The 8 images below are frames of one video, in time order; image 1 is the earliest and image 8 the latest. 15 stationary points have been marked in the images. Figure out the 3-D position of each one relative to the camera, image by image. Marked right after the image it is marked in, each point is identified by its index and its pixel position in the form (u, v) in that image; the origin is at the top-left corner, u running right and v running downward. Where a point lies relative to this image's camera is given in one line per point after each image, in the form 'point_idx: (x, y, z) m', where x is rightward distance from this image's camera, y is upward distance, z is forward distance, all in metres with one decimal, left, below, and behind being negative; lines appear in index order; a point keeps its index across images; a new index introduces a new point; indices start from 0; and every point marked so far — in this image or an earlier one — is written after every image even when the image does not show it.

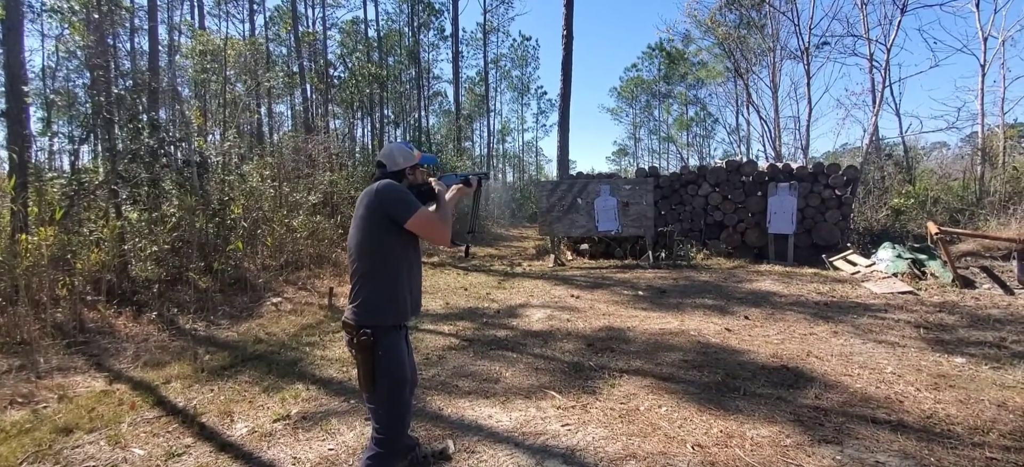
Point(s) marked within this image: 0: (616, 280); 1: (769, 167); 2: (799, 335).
0: (+1.6, -0.7, +7.9) m
1: (+4.7, +1.2, +9.3) m
2: (+2.8, -1.0, +4.9) m
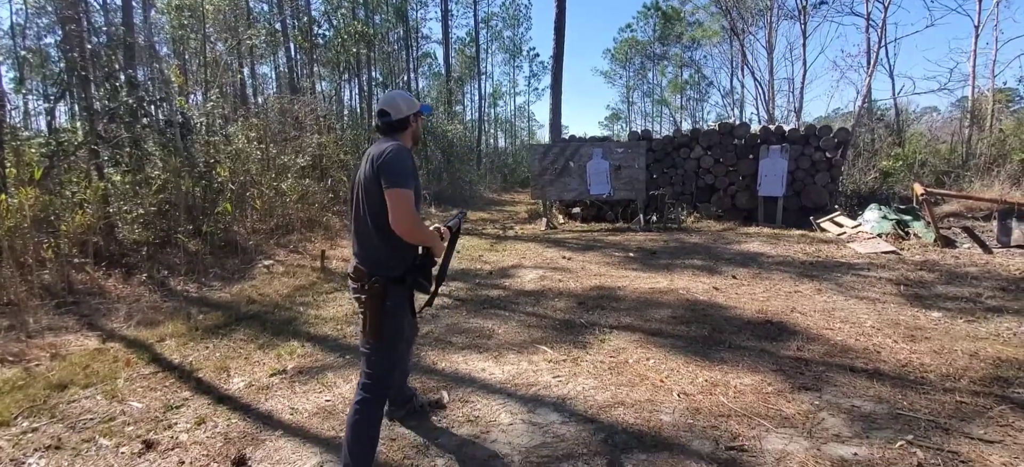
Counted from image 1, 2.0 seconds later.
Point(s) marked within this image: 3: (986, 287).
0: (+1.5, -0.1, +8.0) m
1: (+4.5, +1.9, +9.2) m
2: (+2.7, -0.6, +5.0) m
3: (+4.8, -0.5, +5.2) m
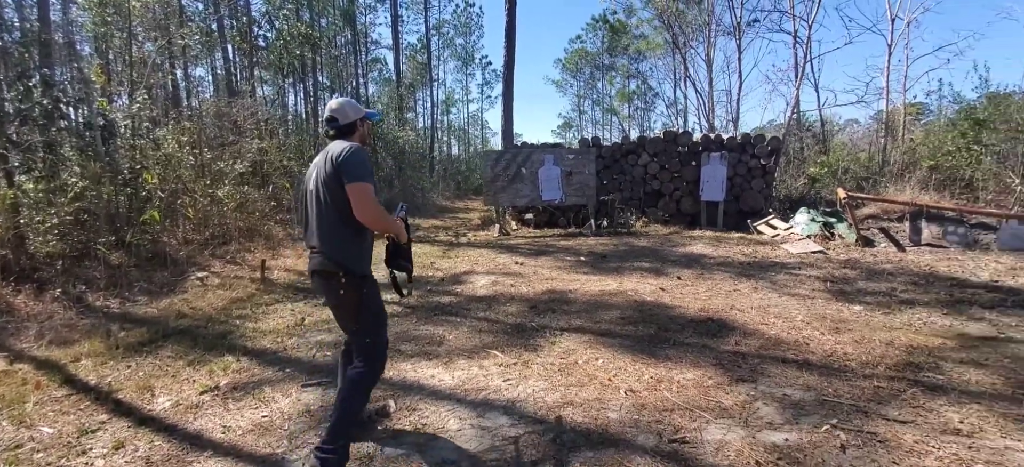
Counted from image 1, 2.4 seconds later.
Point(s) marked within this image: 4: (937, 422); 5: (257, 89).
0: (+0.7, -0.2, +8.1) m
1: (+3.6, +1.8, +9.7) m
2: (+2.2, -0.6, +5.2) m
3: (+4.3, -0.5, +5.6) m
4: (+2.0, -0.9, +2.4) m
5: (-6.1, +3.4, +12.1) m
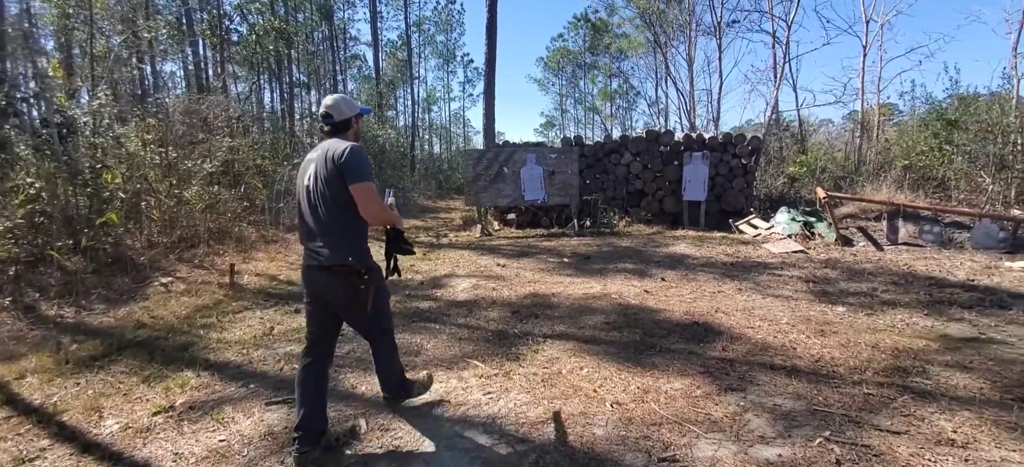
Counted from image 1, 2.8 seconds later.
0: (+0.4, -0.2, +8.0) m
1: (+3.2, +1.8, +9.7) m
2: (+2.0, -0.6, +5.2) m
3: (+4.1, -0.5, +5.6) m
4: (+1.9, -0.9, +2.3) m
5: (-6.5, +3.4, +11.8) m
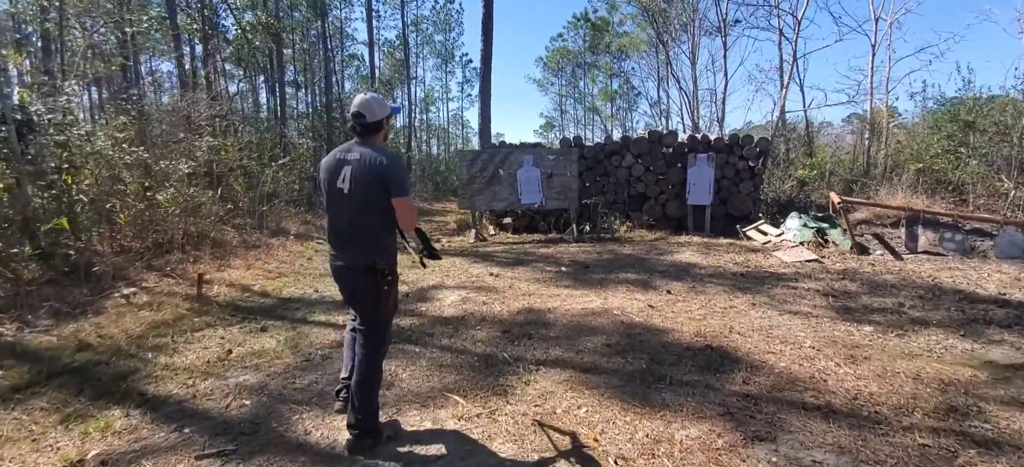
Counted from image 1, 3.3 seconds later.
0: (+0.3, -0.3, +7.5) m
1: (+3.2, +1.7, +9.2) m
2: (+1.9, -0.7, +4.7) m
3: (+4.0, -0.6, +5.2) m
4: (+1.8, -1.0, +1.9) m
5: (-6.6, +3.3, +11.3) m
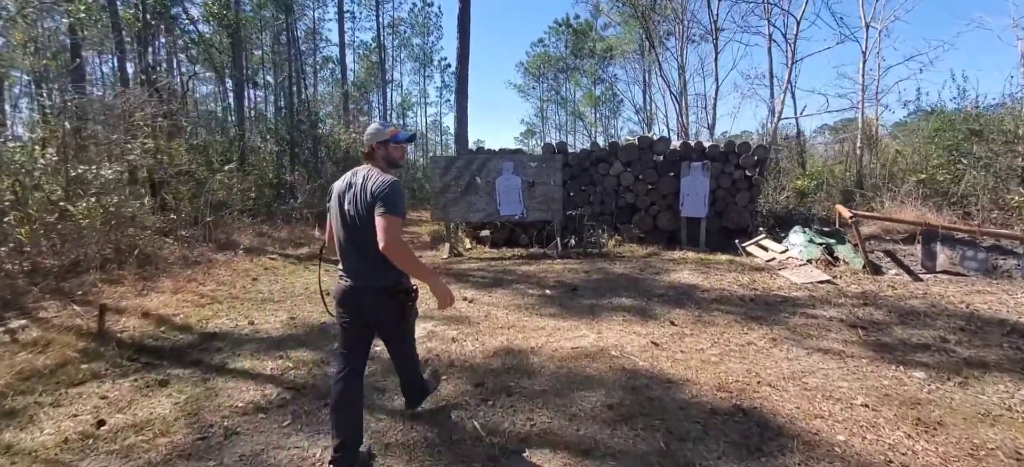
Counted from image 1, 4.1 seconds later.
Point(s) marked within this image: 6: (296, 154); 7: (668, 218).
0: (0.0, -0.5, +6.7) m
1: (+2.8, +1.5, +8.5) m
2: (+1.7, -0.9, +3.9) m
3: (+3.8, -0.8, +4.5) m
4: (+1.8, -1.1, +1.1) m
5: (-7.0, +3.1, +10.2) m
6: (-6.1, +2.2, +14.5) m
7: (+2.6, +0.3, +8.6) m
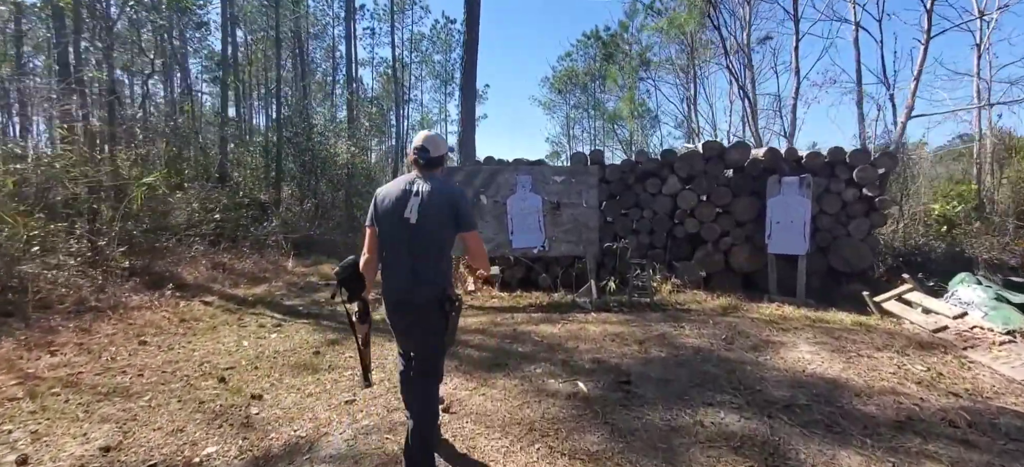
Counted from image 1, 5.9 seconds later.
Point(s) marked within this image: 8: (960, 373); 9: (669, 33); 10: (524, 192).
0: (+0.2, -0.9, +4.3) m
1: (+3.0, +1.0, +6.1) m
2: (+1.7, -1.2, +1.5) m
3: (+3.8, -1.2, +1.9) m
4: (+1.6, -1.3, -1.4) m
5: (-6.7, +2.6, +8.4) m
6: (-5.6, +1.6, +12.6) m
7: (+2.8, -0.3, +6.2) m
8: (+3.1, -1.0, +3.5) m
9: (+4.1, +5.3, +13.0) m
10: (+0.1, +0.5, +6.1) m
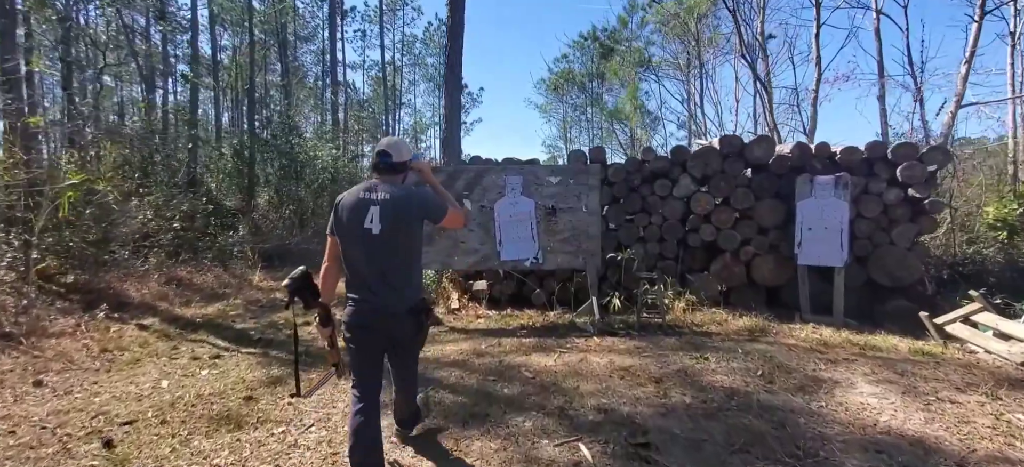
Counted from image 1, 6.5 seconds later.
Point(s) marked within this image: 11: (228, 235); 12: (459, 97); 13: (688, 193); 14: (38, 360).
0: (0.0, -1.0, +3.5) m
1: (+2.9, +0.9, +5.3) m
2: (+1.6, -1.2, +0.6) m
3: (+3.7, -1.2, +1.1) m
4: (+1.5, -1.3, -2.2) m
5: (-6.8, +2.4, +7.5) m
6: (-5.8, +1.3, +11.7) m
7: (+2.7, -0.3, +5.4) m
8: (+3.0, -1.0, +2.6) m
9: (+3.9, +5.1, +12.3) m
10: (0.0, +0.4, +5.3) m
11: (-5.4, 0.0, +9.8) m
12: (-0.8, +2.0, +7.4) m
13: (+1.9, +0.4, +5.5) m
14: (-3.9, -1.0, +4.2) m
